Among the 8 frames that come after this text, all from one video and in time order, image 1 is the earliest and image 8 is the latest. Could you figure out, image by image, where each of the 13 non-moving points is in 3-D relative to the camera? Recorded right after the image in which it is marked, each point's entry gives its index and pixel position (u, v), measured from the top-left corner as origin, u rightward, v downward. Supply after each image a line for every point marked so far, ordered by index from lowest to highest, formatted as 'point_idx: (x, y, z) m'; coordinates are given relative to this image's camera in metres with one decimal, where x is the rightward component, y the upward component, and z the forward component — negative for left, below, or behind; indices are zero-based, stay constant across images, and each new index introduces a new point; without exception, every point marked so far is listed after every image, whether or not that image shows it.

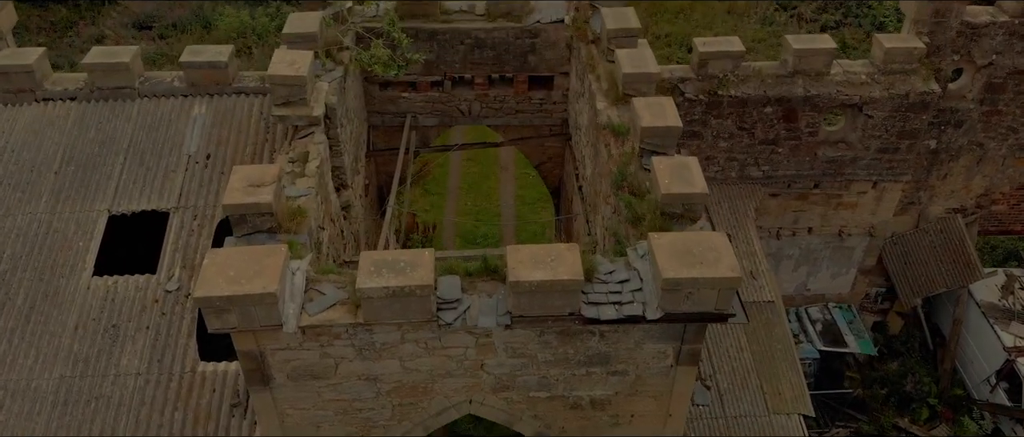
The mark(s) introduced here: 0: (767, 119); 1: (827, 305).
0: (+2.2, +0.8, +7.9) m
1: (+3.2, -0.9, +9.6) m
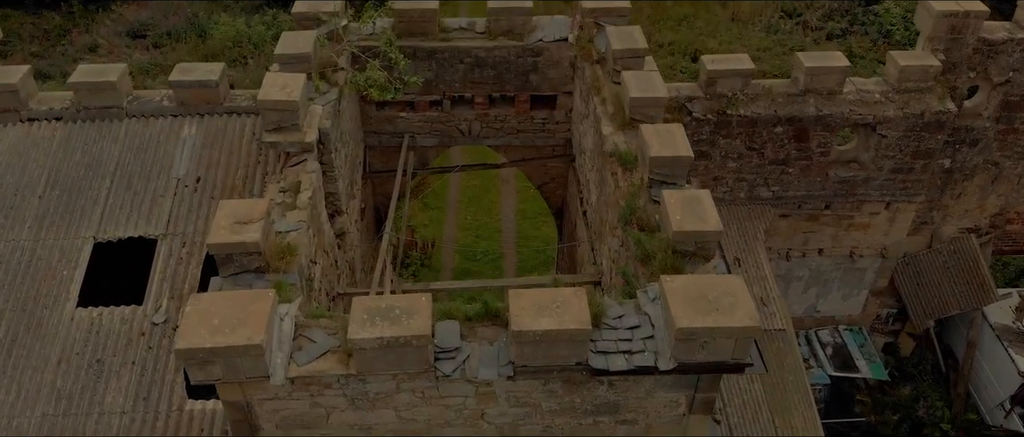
0: (+2.2, +0.6, +7.6) m
1: (+3.2, -1.1, +9.3) m
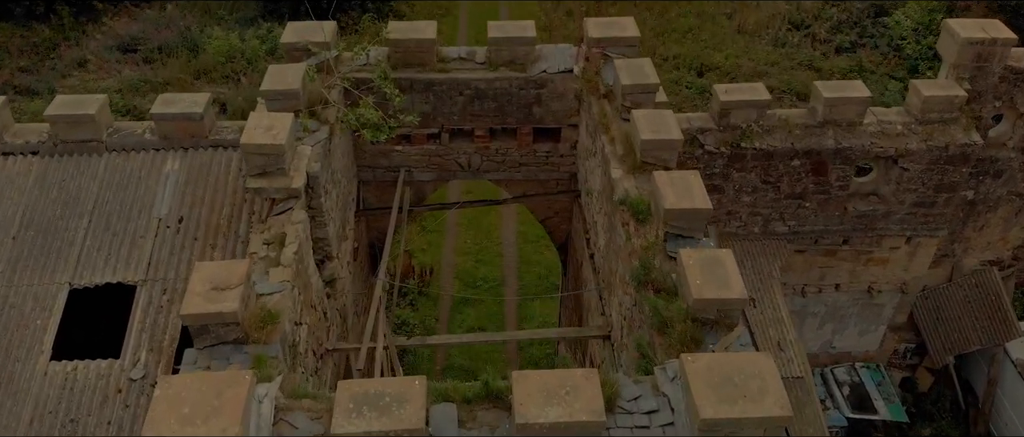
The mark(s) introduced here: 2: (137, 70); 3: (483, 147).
0: (+2.2, +0.3, +7.2) m
1: (+3.3, -1.4, +8.9) m
2: (-5.3, +2.1, +13.3) m
3: (-0.2, +0.5, +6.9) m
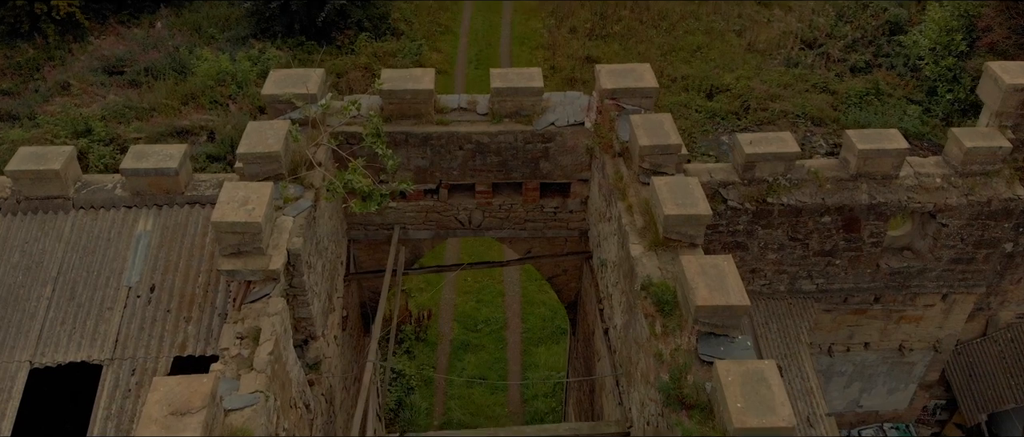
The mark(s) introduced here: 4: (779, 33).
0: (+2.2, -0.1, +6.6) m
1: (+3.3, -1.8, +8.3) m
2: (-5.3, +1.7, +12.7) m
3: (-0.2, +0.1, +6.3) m
4: (+4.6, +3.2, +16.2) m
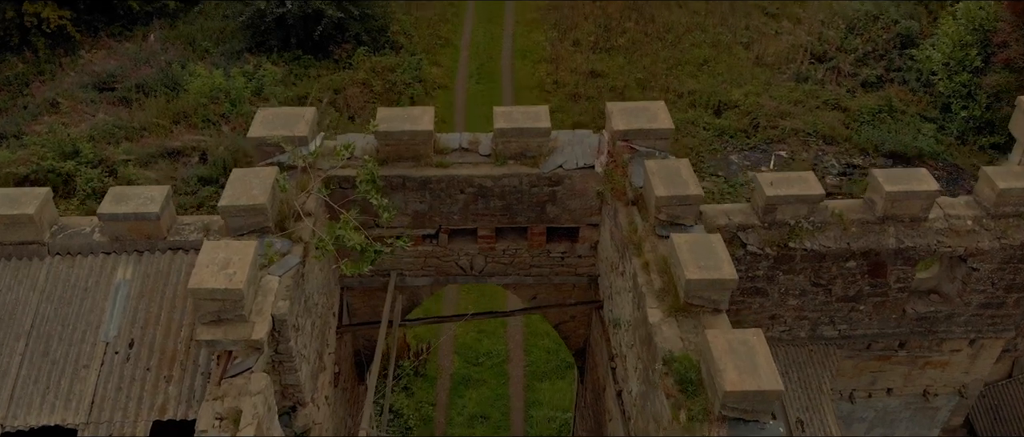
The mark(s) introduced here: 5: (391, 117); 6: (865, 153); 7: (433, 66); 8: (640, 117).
0: (+2.2, -0.4, +6.2) m
1: (+3.3, -2.1, +7.9) m
2: (-5.3, +1.4, +12.3) m
3: (-0.2, -0.2, +5.9) m
4: (+4.7, +2.9, +15.8) m
5: (-0.7, +0.6, +5.5) m
6: (+4.9, +0.9, +12.9) m
7: (-1.3, +2.5, +15.1) m
8: (+0.7, +0.6, +5.4) m
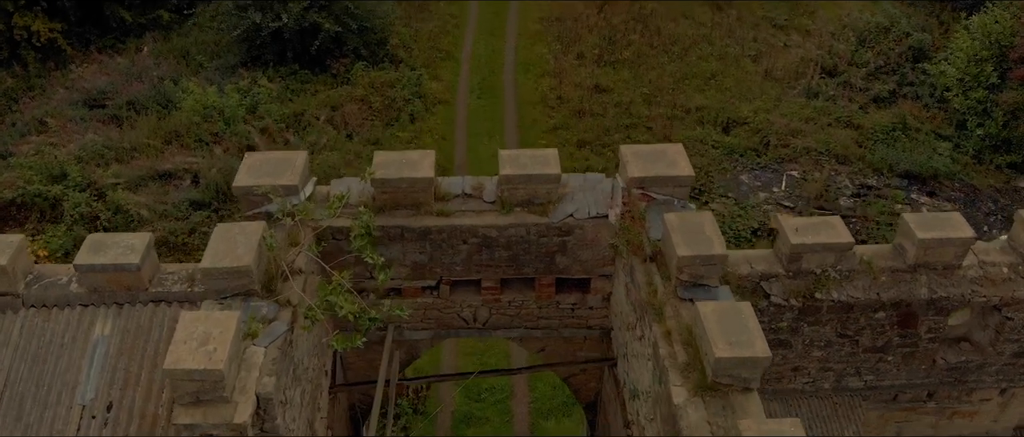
0: (+2.3, -0.7, +5.8) m
1: (+3.3, -2.4, +7.6) m
2: (-5.2, +1.1, +11.9) m
3: (-0.1, -0.5, +5.6) m
4: (+4.7, +2.6, +15.4) m
5: (-0.7, +0.3, +5.1) m
6: (+4.9, +0.6, +12.5) m
7: (-1.2, +2.2, +14.7) m
8: (+0.8, +0.3, +5.0) m
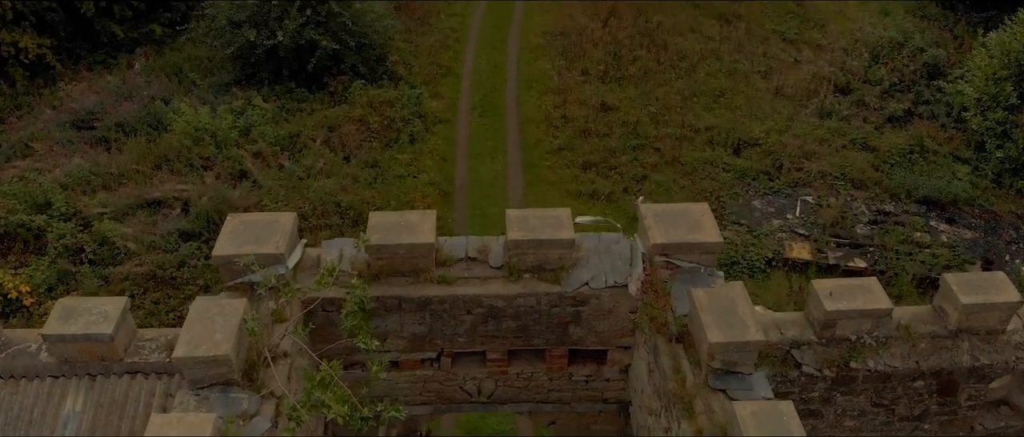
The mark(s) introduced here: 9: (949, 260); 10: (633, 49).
0: (+2.3, -1.0, +5.4) m
1: (+3.4, -2.8, +7.1) m
2: (-5.2, +0.8, +11.5) m
3: (-0.1, -0.8, +5.1) m
4: (+4.8, +2.3, +15.0) m
5: (-0.6, 0.0, +4.7) m
6: (+4.9, +0.3, +12.0) m
7: (-1.2, +1.8, +14.3) m
8: (+0.8, 0.0, +4.6) m
9: (+5.1, -0.5, +11.0) m
10: (+2.0, +2.9, +15.8) m
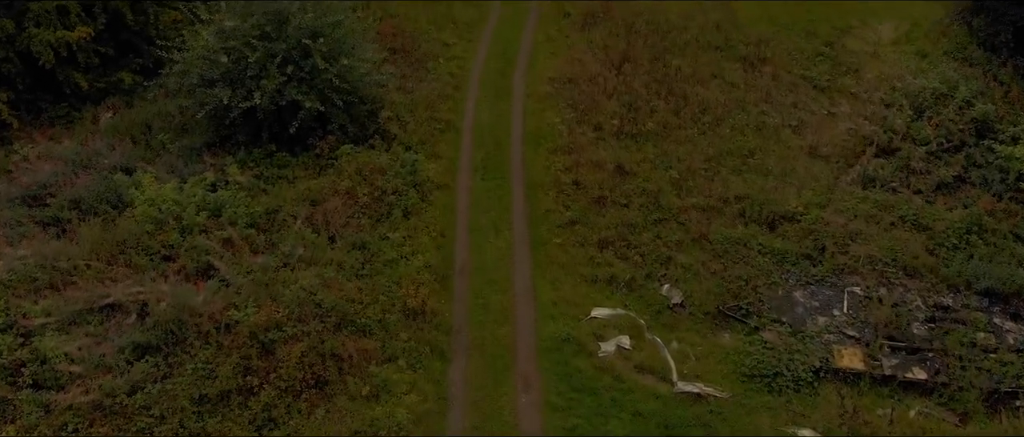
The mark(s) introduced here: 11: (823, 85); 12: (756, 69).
0: (+2.4, -2.1, +4.0) m
1: (+3.5, -3.8, +5.7) m
2: (-5.1, -0.3, +10.0) m
3: (0.0, -1.9, +3.7) m
4: (+4.8, +1.2, +13.6) m
5: (-0.5, -1.1, +3.2) m
6: (+5.0, -0.8, +10.6) m
7: (-1.1, +0.8, +12.8) m
8: (+0.9, -1.1, +3.2) m
9: (+5.2, -1.5, +9.6) m
10: (+2.1, +1.8, +14.4) m
11: (+5.0, +2.1, +15.0) m
12: (+4.1, +2.5, +15.5) m
